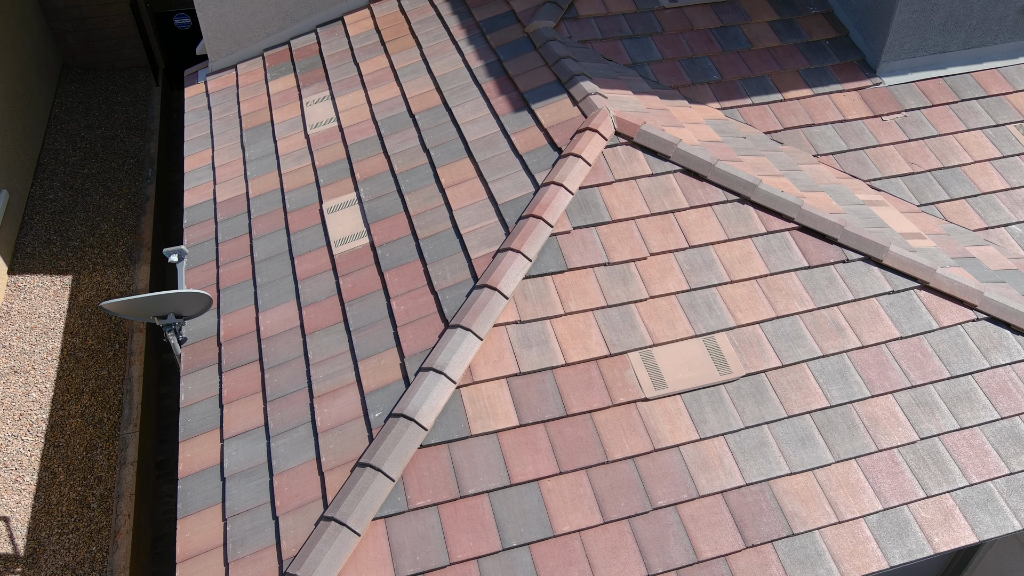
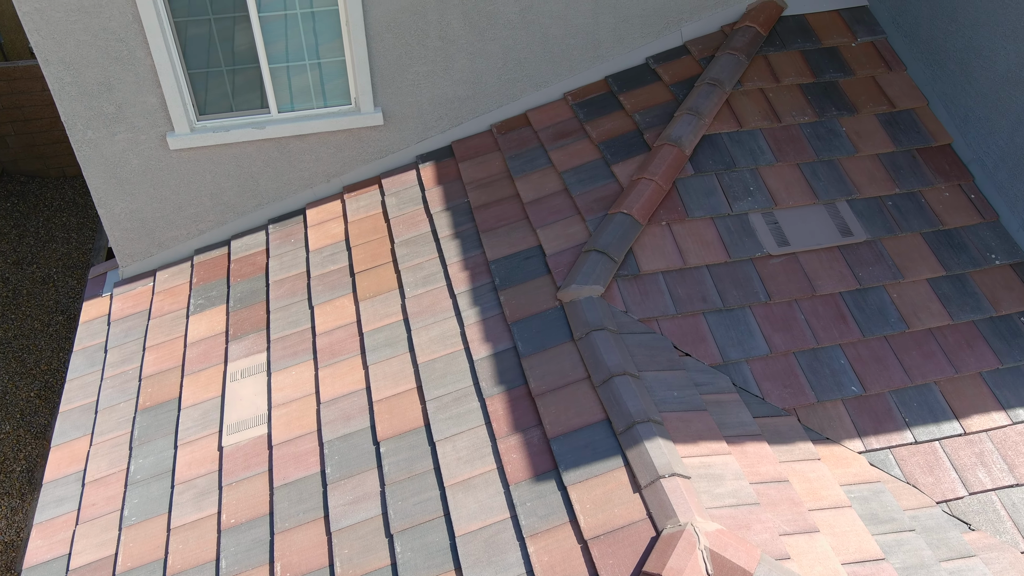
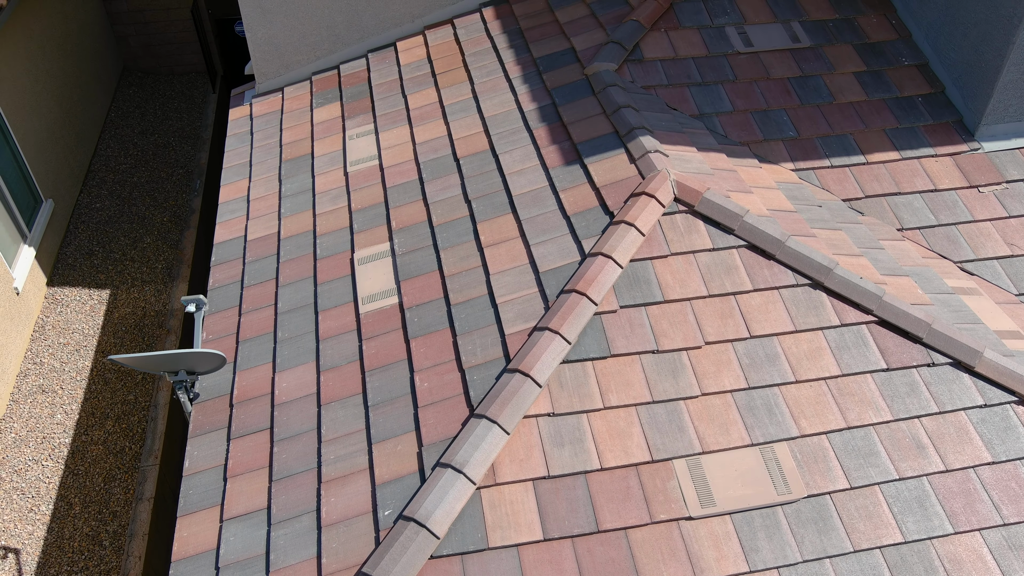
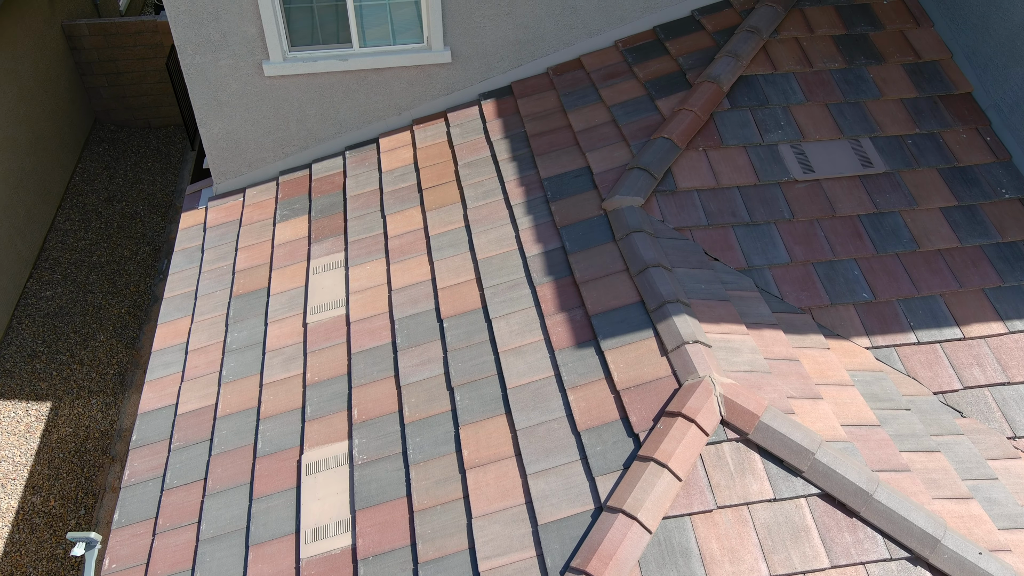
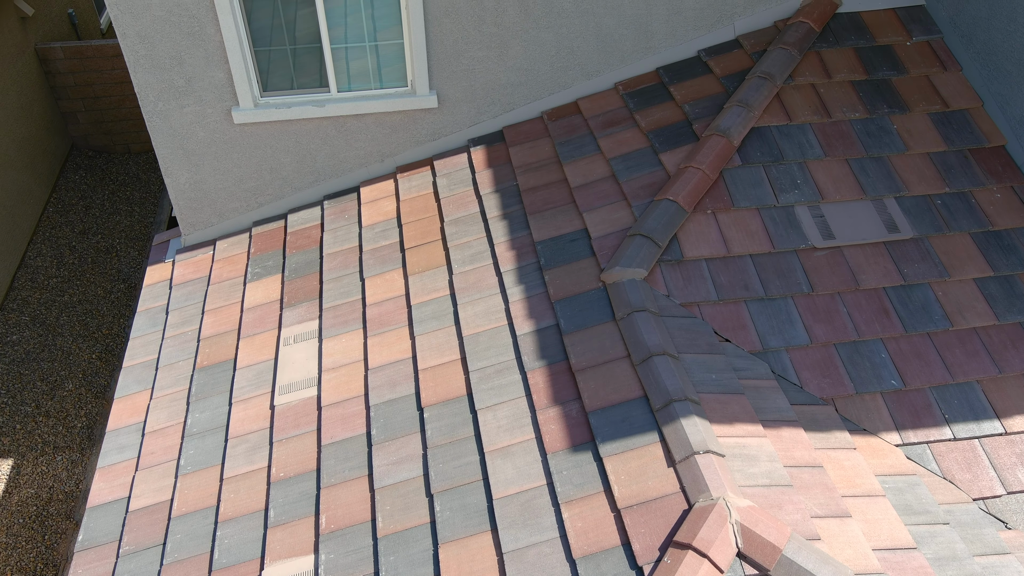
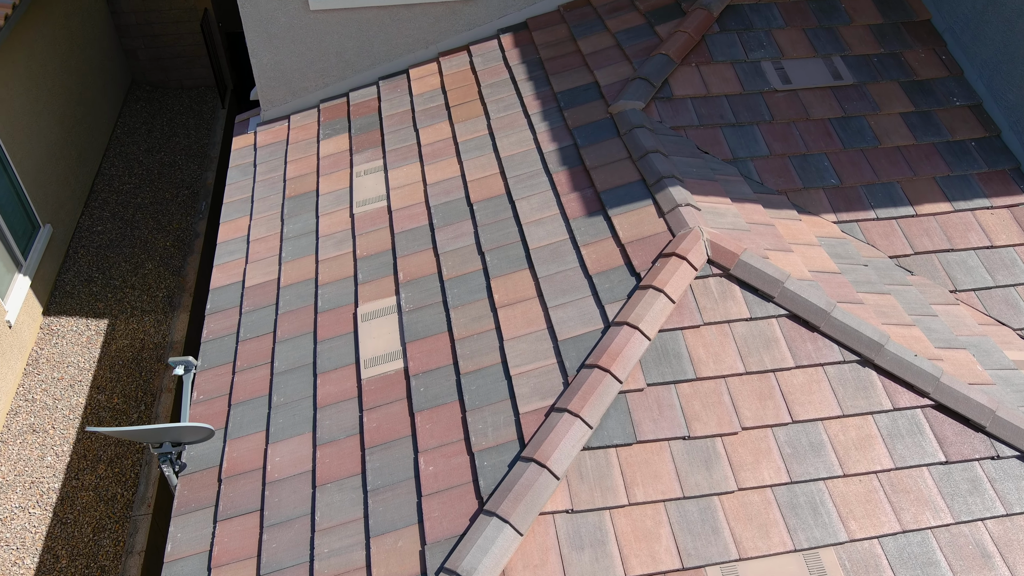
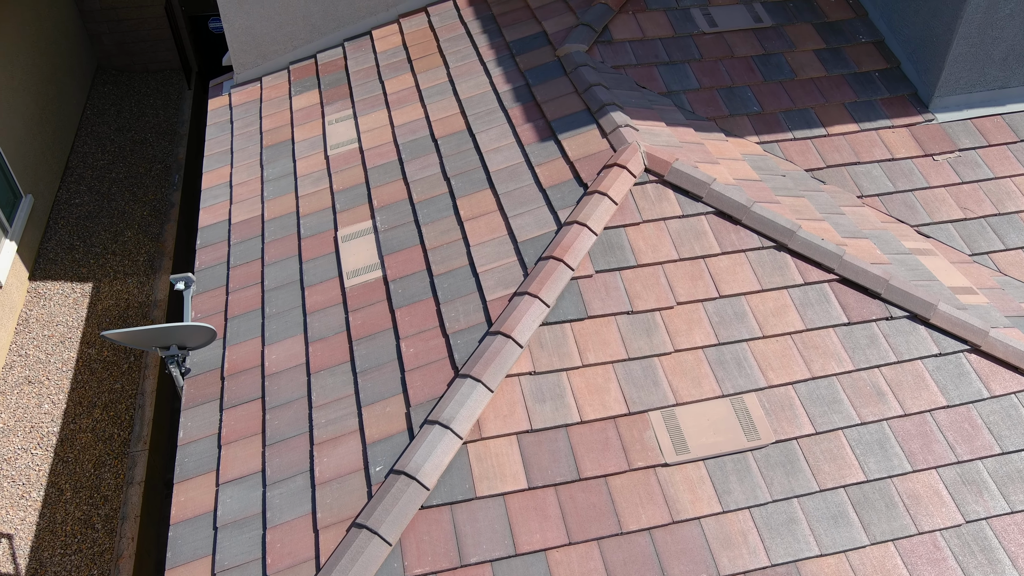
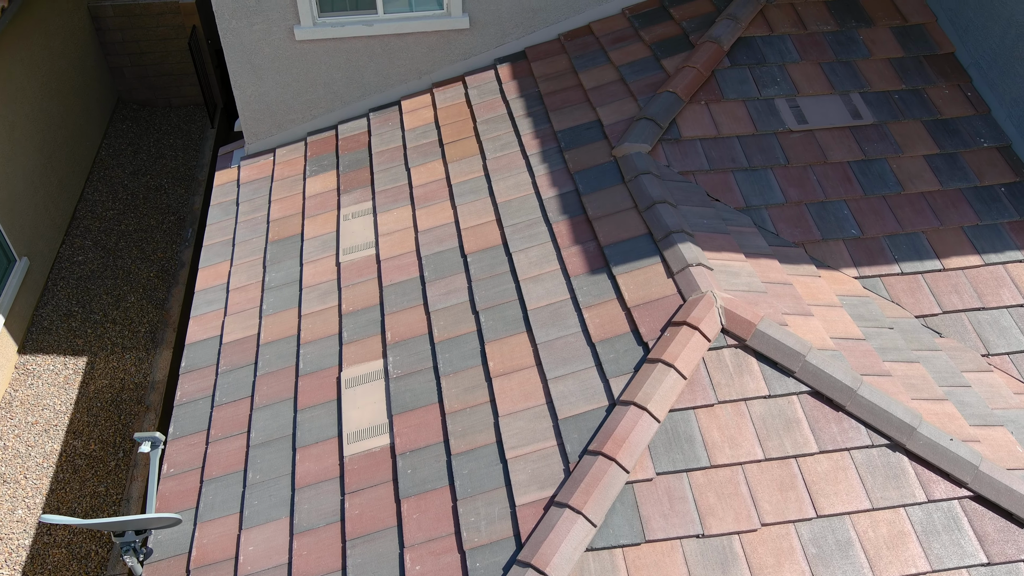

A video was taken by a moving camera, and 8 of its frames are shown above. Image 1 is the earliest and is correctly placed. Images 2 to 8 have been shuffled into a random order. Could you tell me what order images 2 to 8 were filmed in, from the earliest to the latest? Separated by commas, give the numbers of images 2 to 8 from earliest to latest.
7, 3, 6, 8, 4, 5, 2
